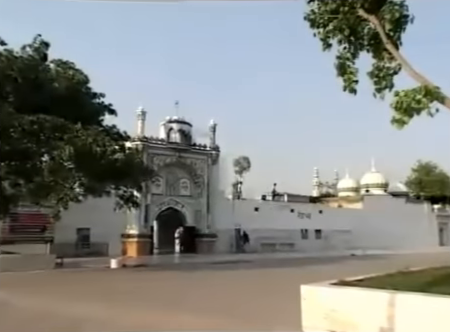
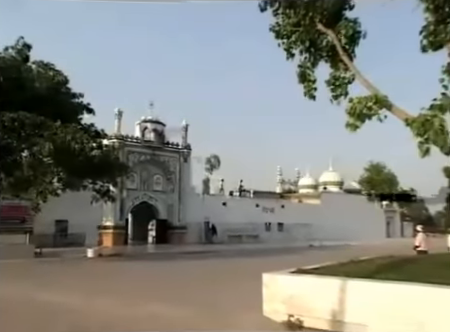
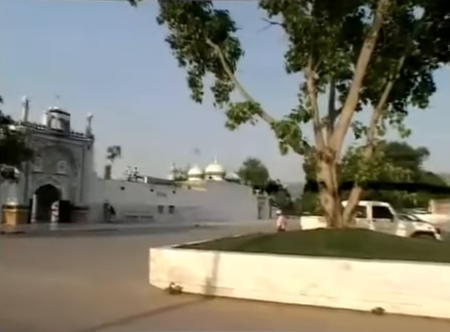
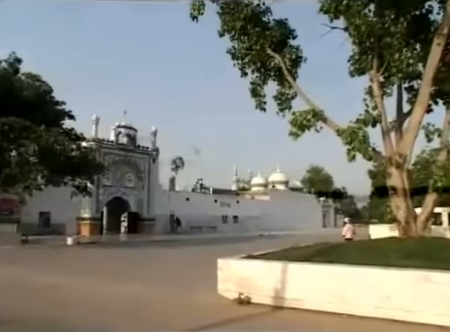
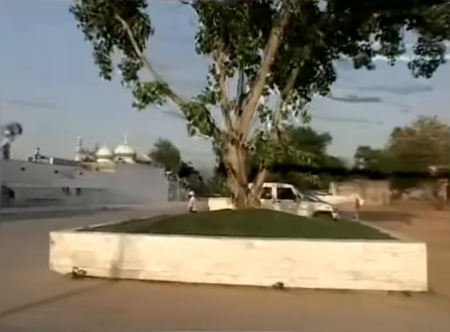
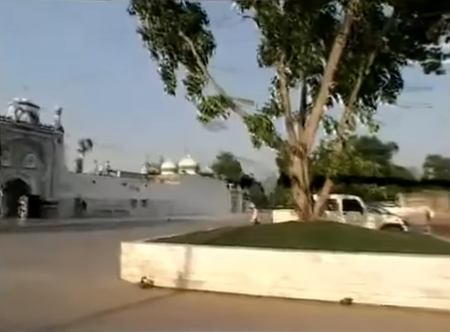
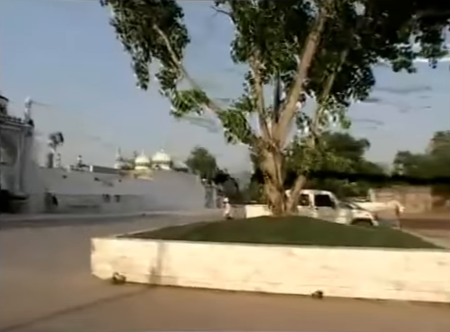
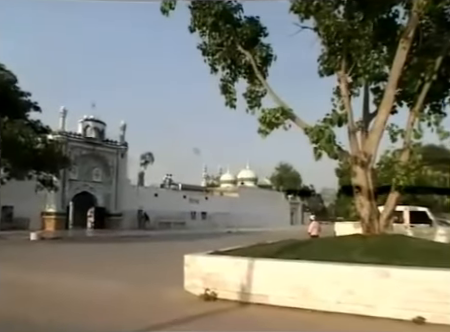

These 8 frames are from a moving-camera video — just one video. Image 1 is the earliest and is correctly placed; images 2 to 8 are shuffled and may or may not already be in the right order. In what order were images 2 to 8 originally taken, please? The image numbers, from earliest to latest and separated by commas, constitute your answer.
2, 4, 8, 3, 6, 7, 5
